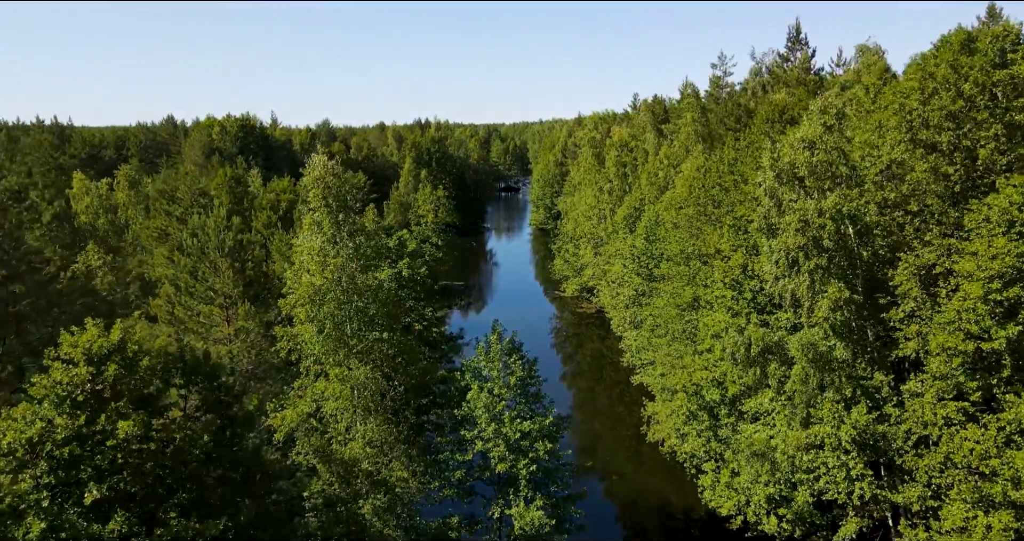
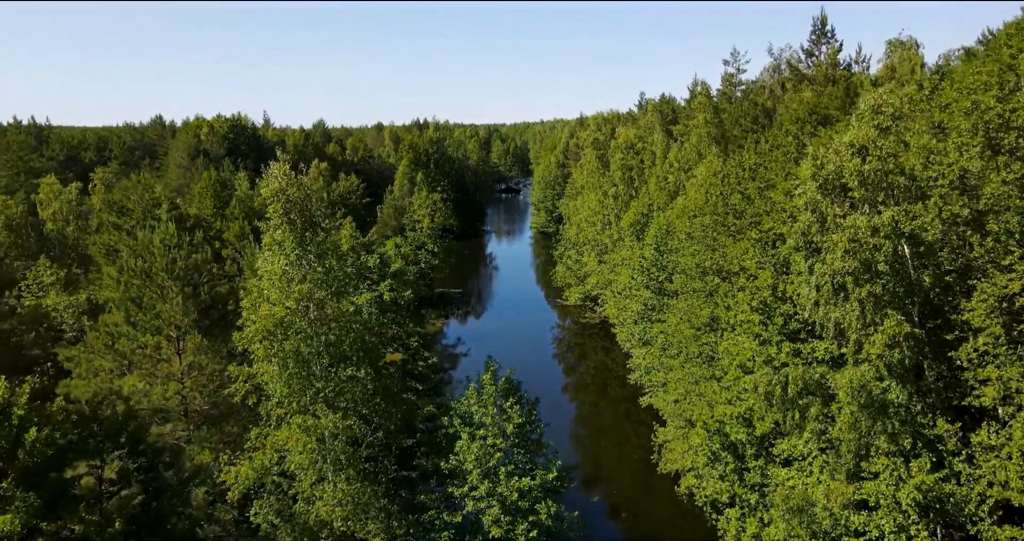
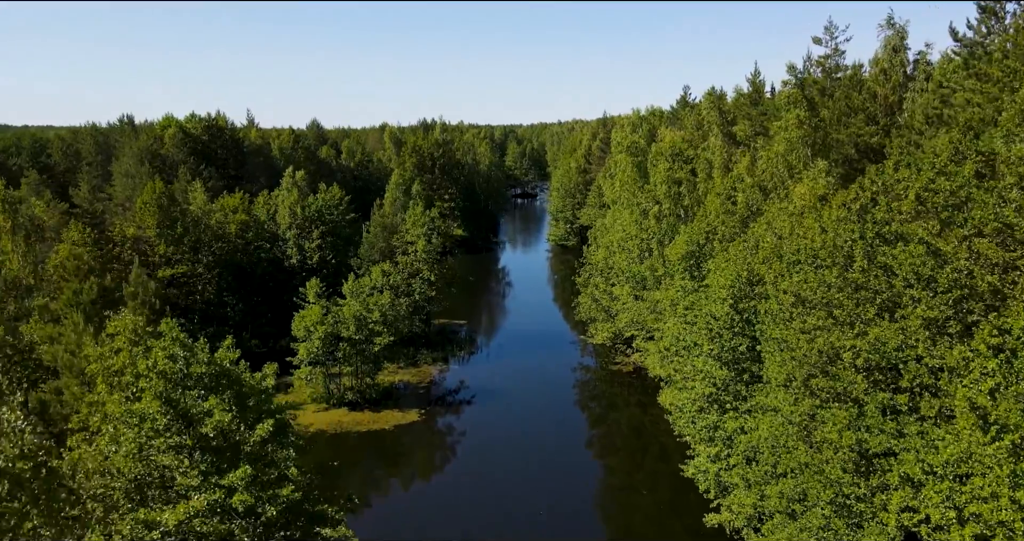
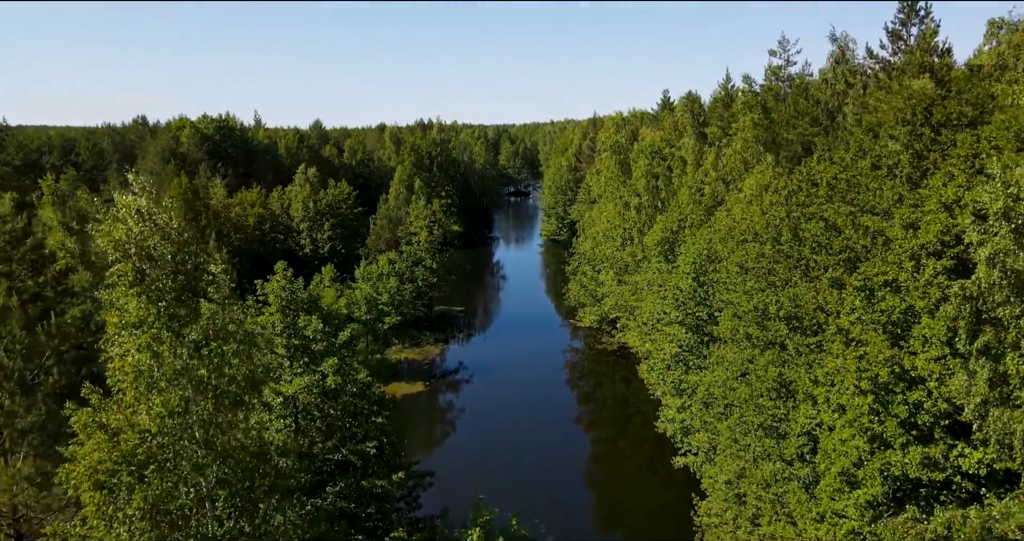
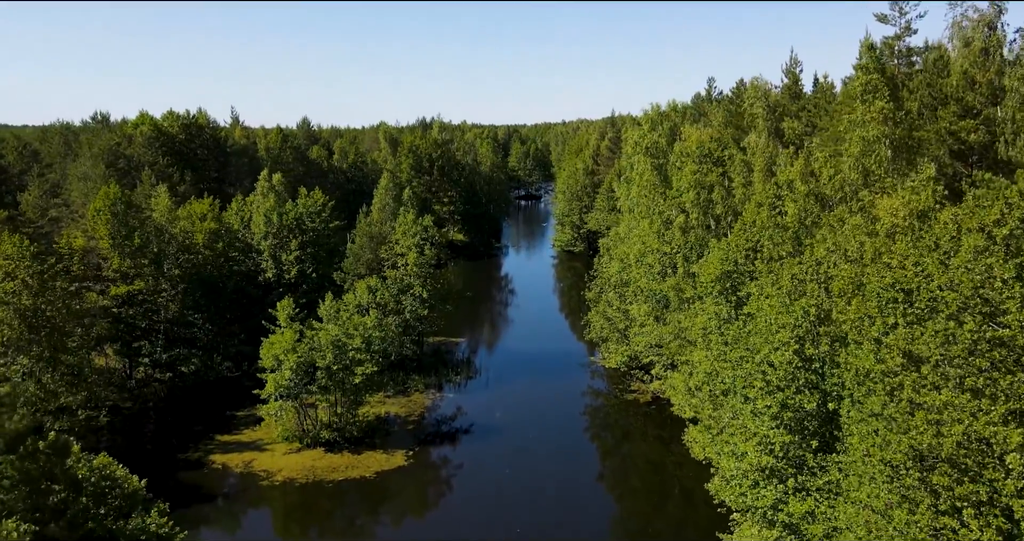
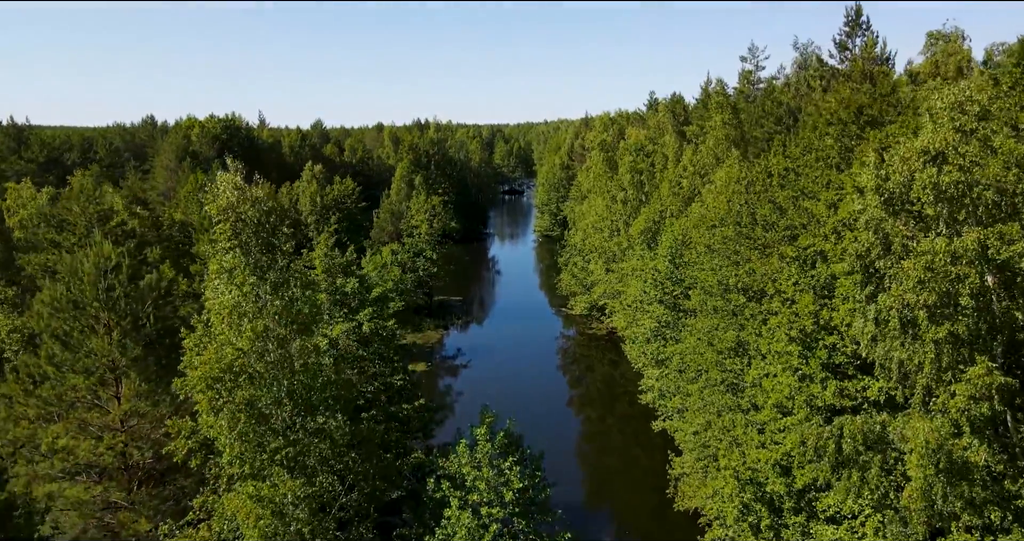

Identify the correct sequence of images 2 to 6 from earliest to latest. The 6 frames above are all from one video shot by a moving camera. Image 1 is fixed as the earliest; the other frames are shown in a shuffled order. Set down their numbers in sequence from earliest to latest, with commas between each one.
2, 6, 4, 3, 5
